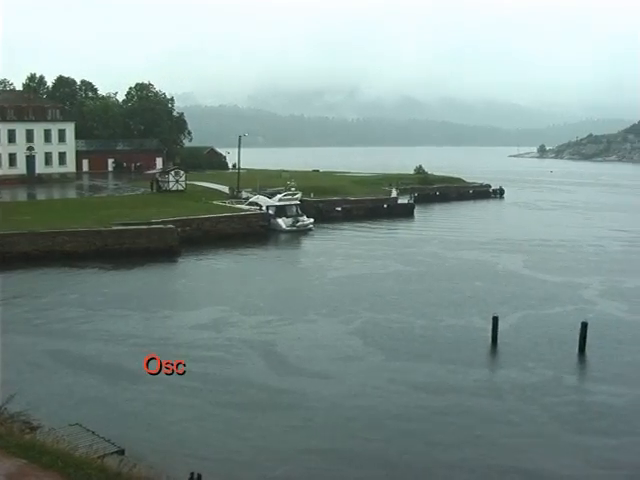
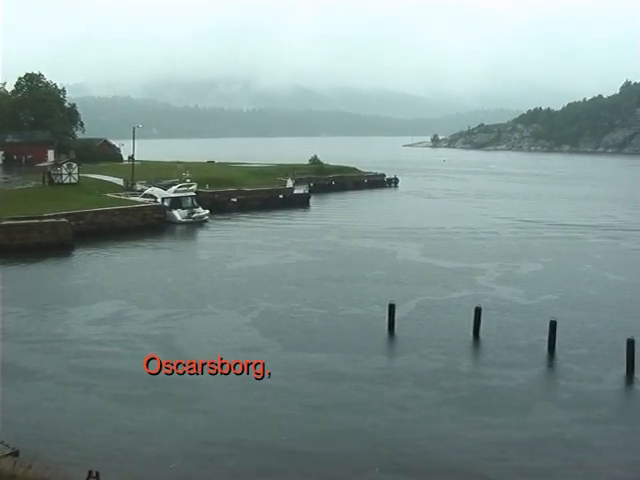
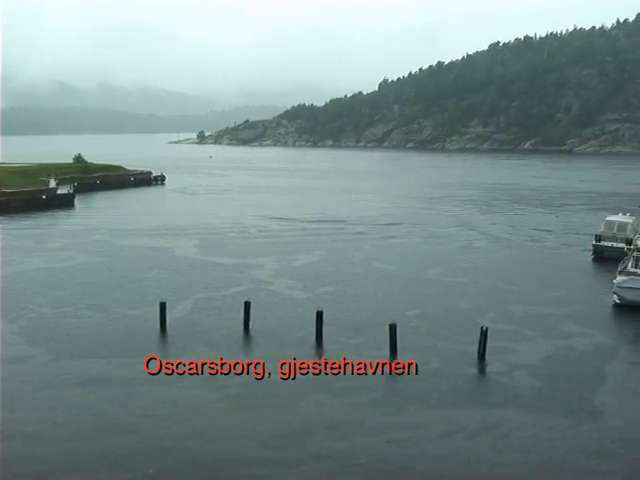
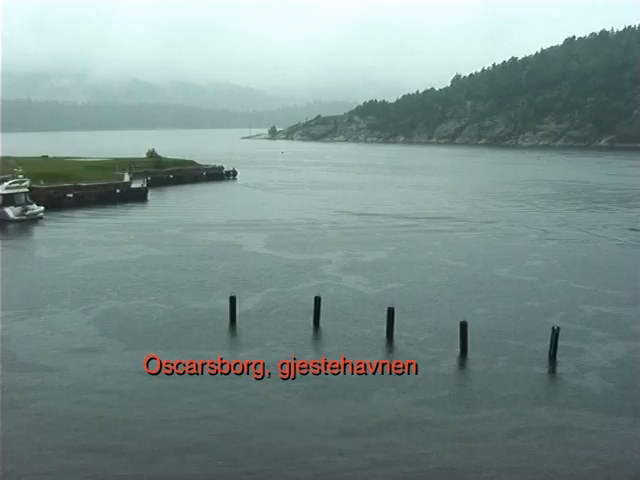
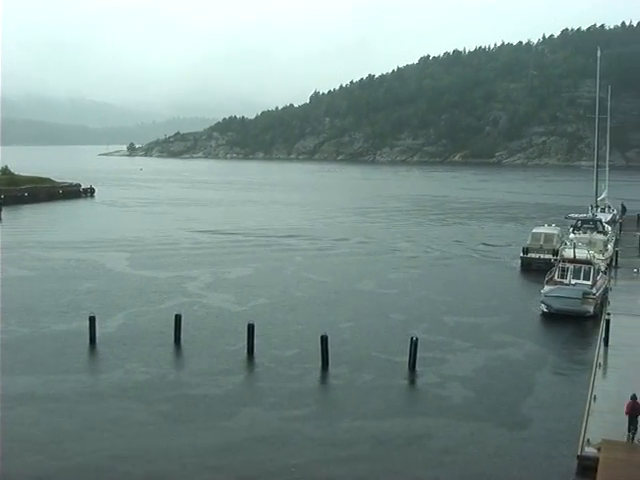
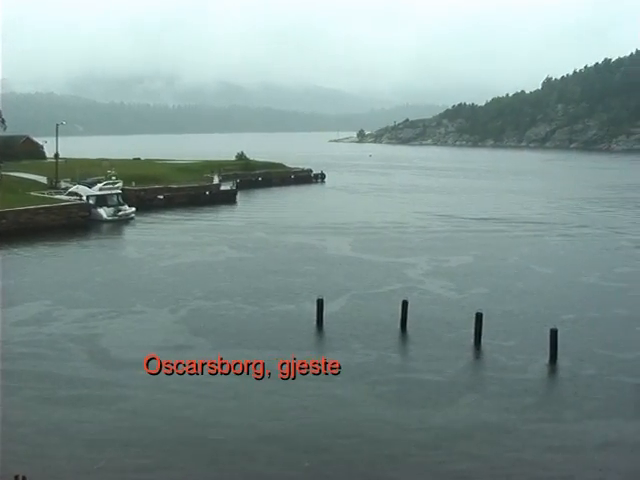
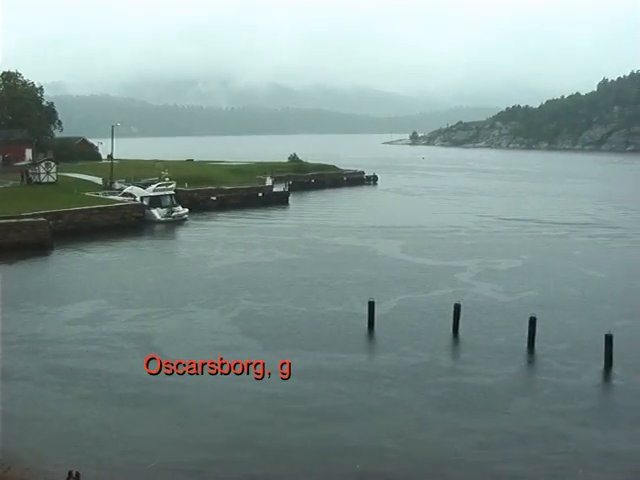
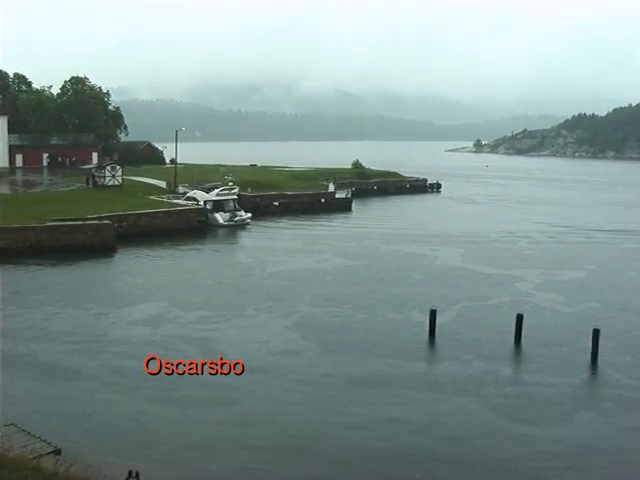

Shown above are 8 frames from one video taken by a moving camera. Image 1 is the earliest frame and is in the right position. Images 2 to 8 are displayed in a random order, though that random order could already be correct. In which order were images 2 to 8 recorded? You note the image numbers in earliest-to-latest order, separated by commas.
8, 2, 7, 6, 4, 3, 5
